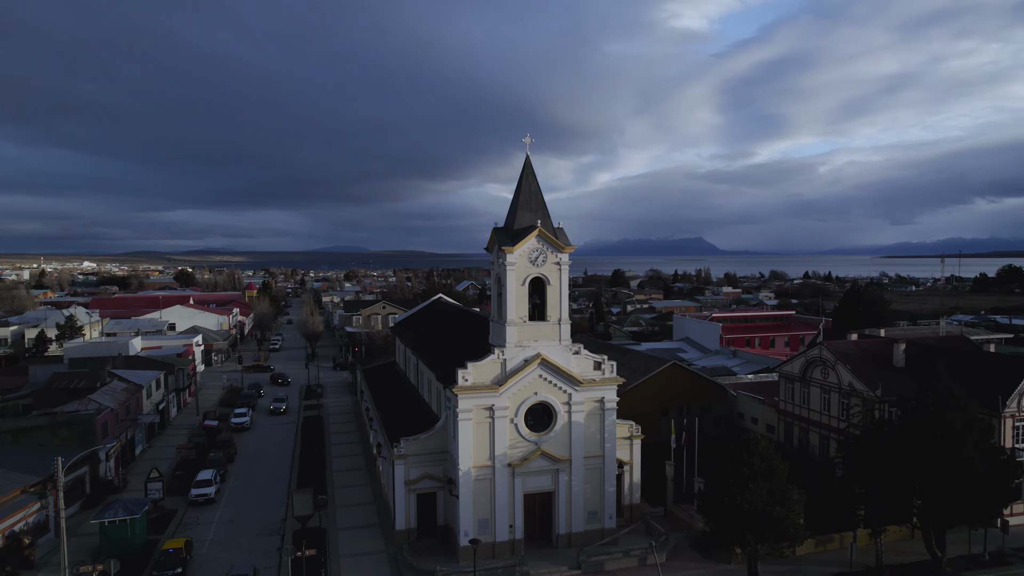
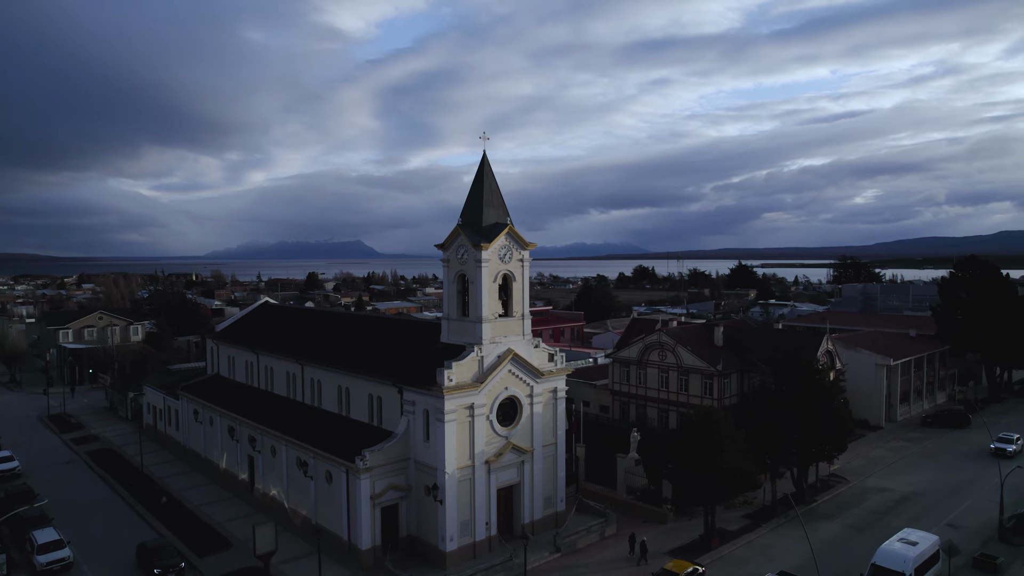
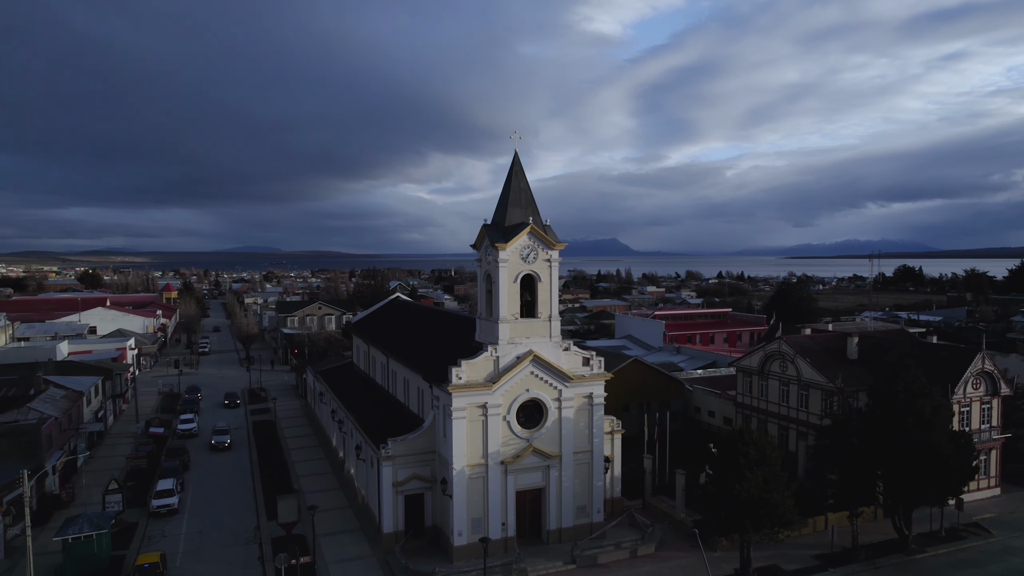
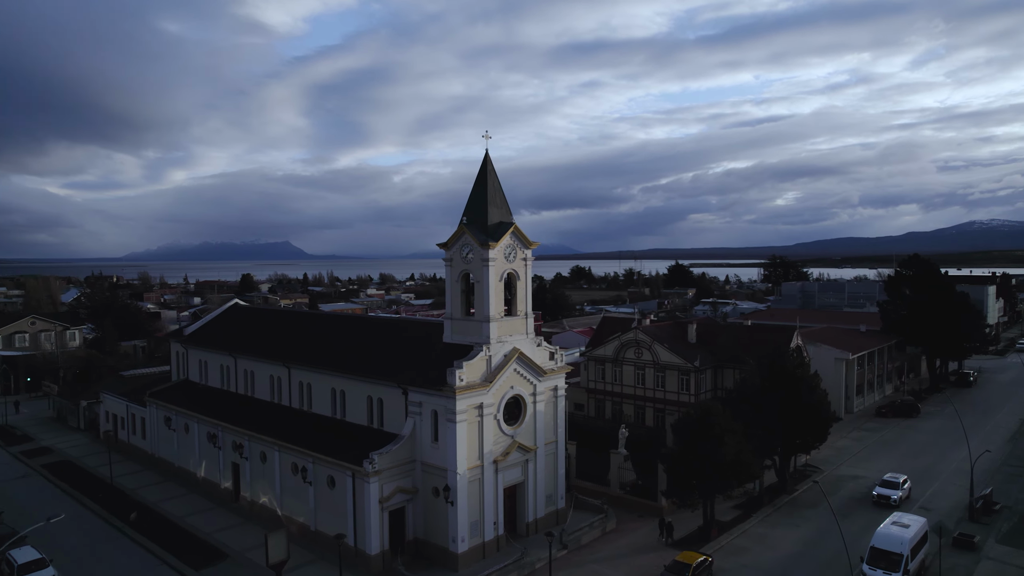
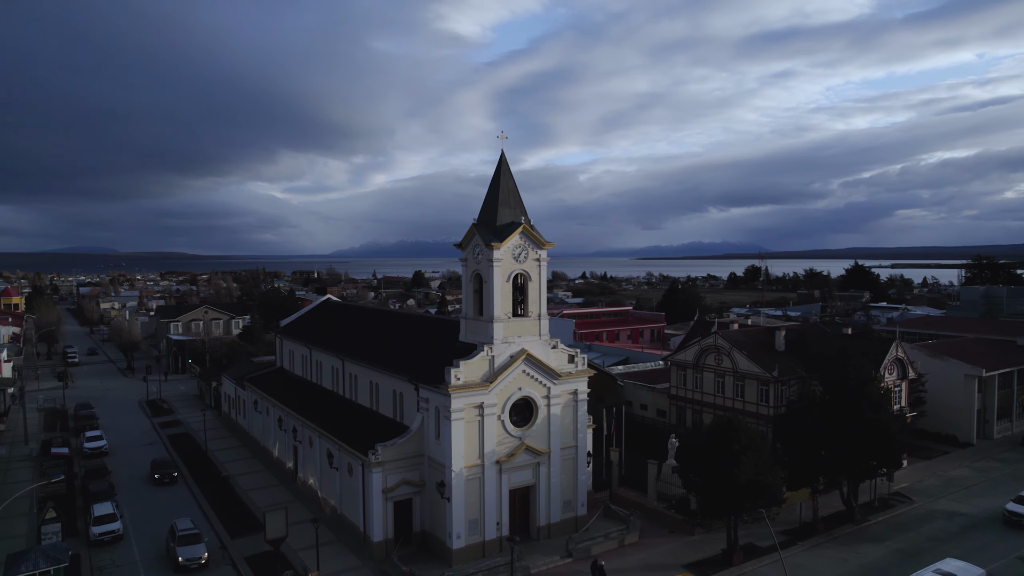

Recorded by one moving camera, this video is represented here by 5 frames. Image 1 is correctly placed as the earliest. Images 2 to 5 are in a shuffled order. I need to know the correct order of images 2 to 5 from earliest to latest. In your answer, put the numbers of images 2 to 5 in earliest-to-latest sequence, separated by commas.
3, 5, 2, 4
